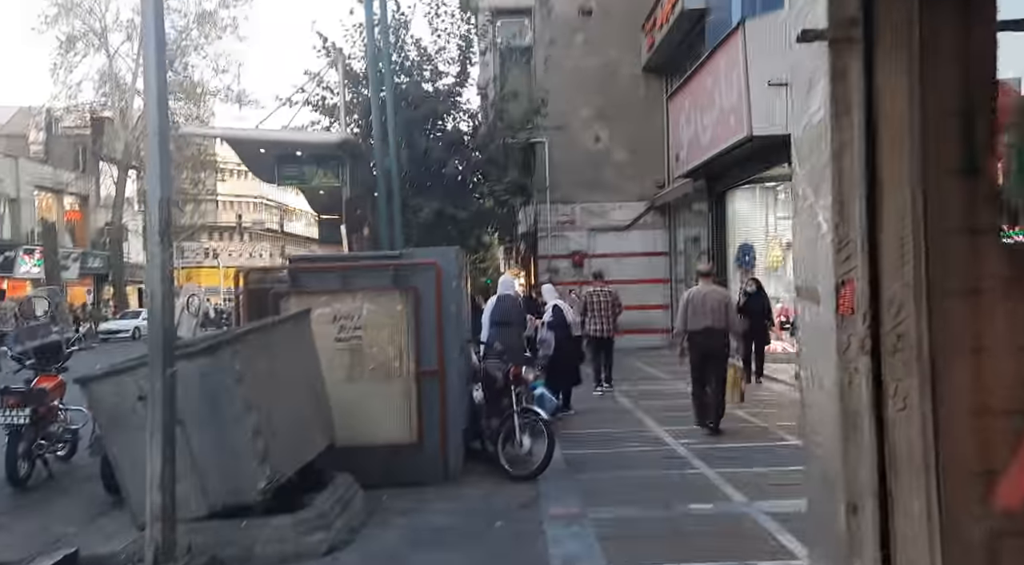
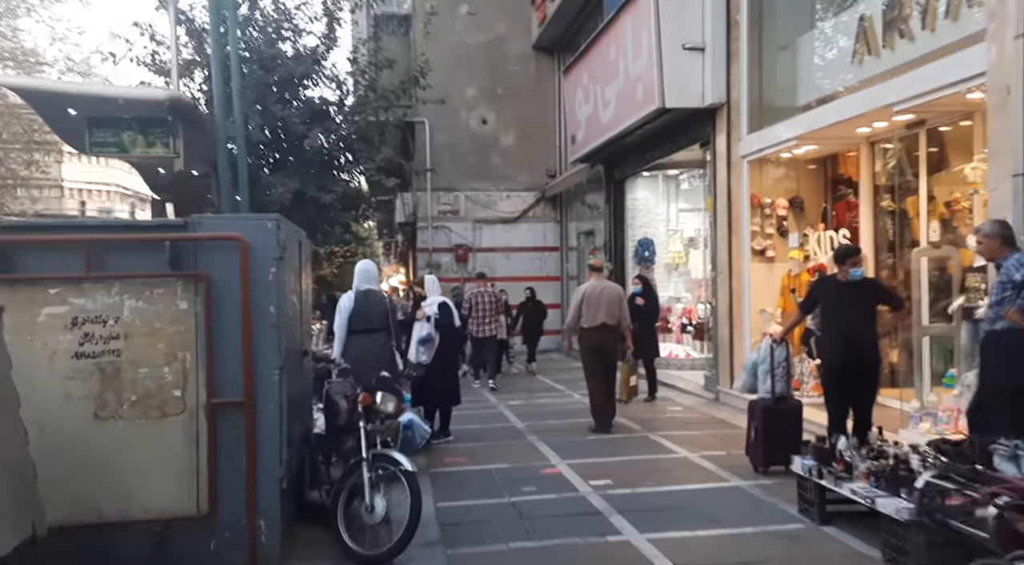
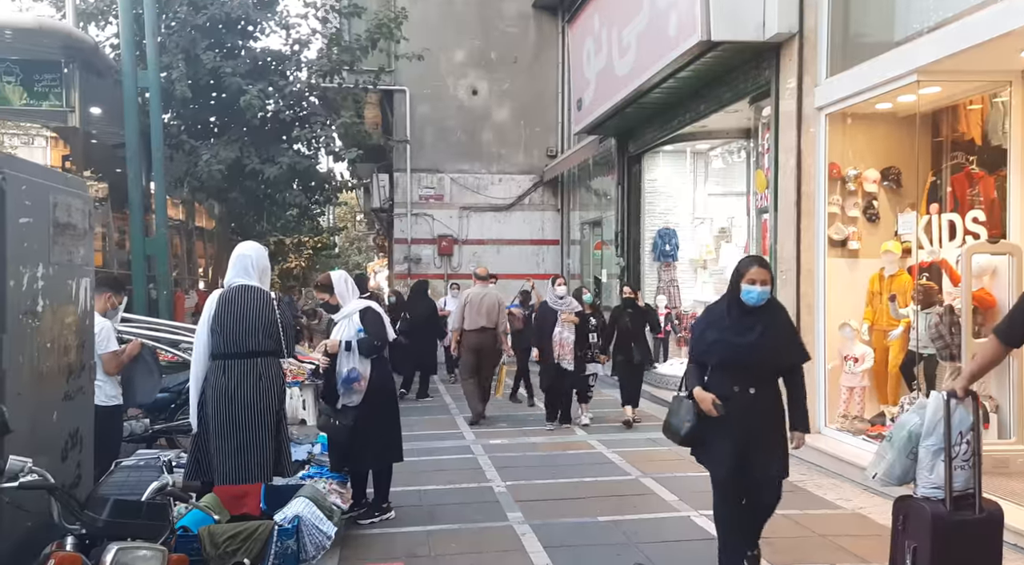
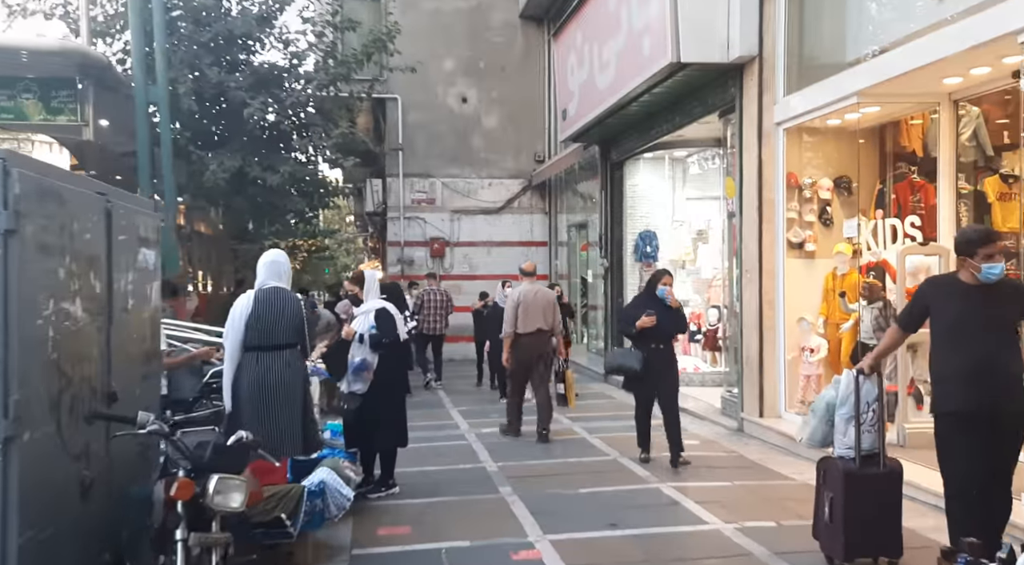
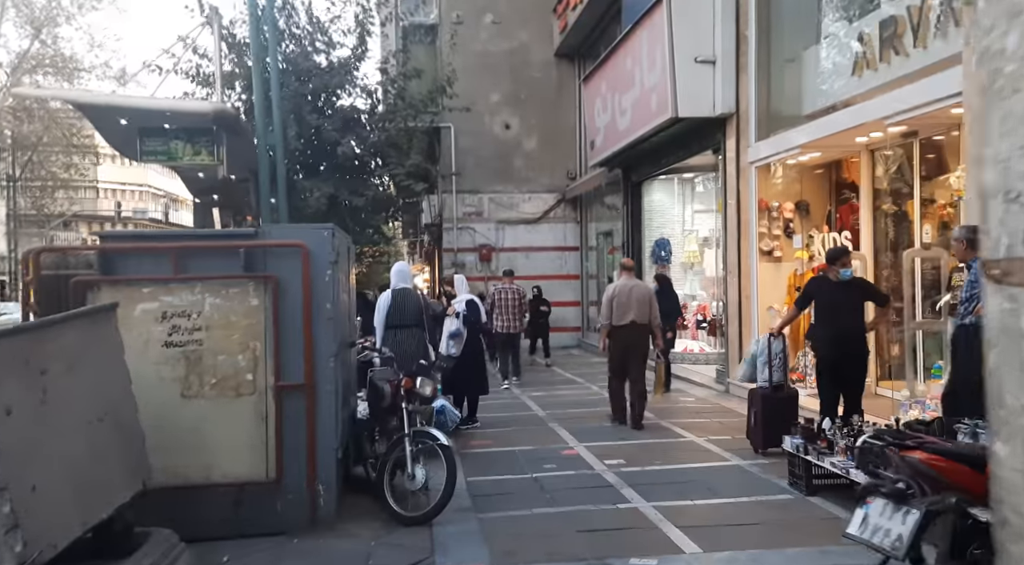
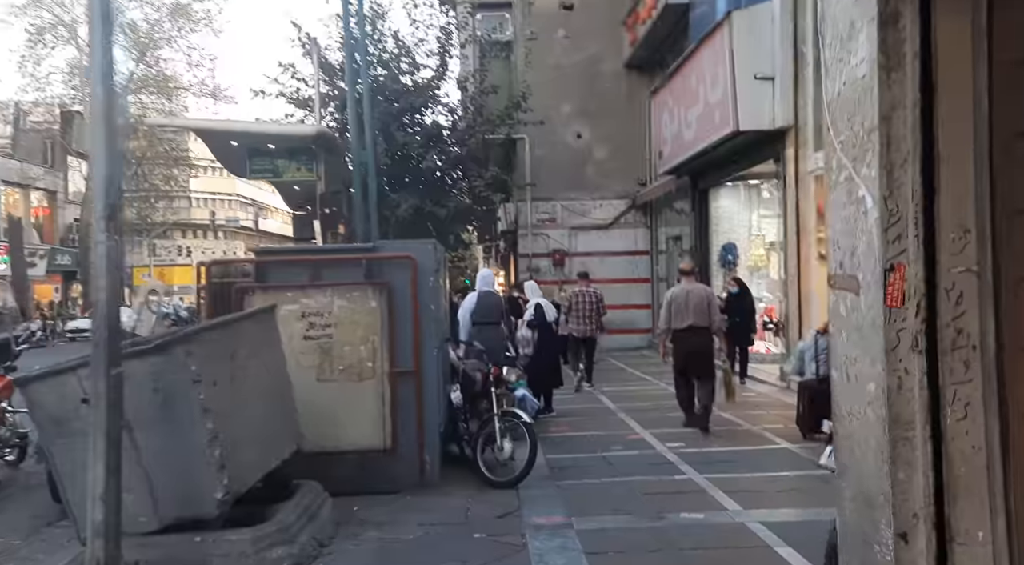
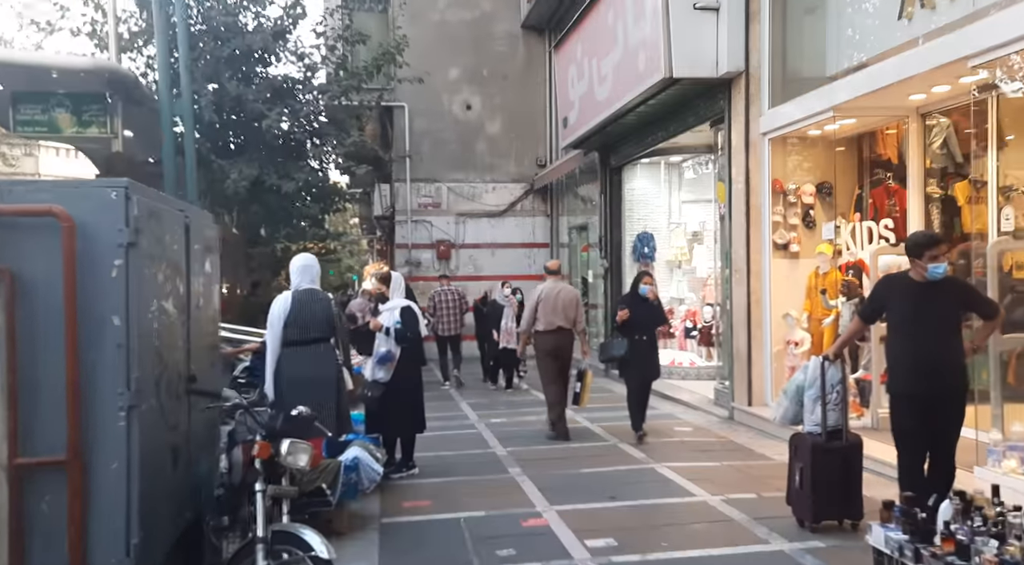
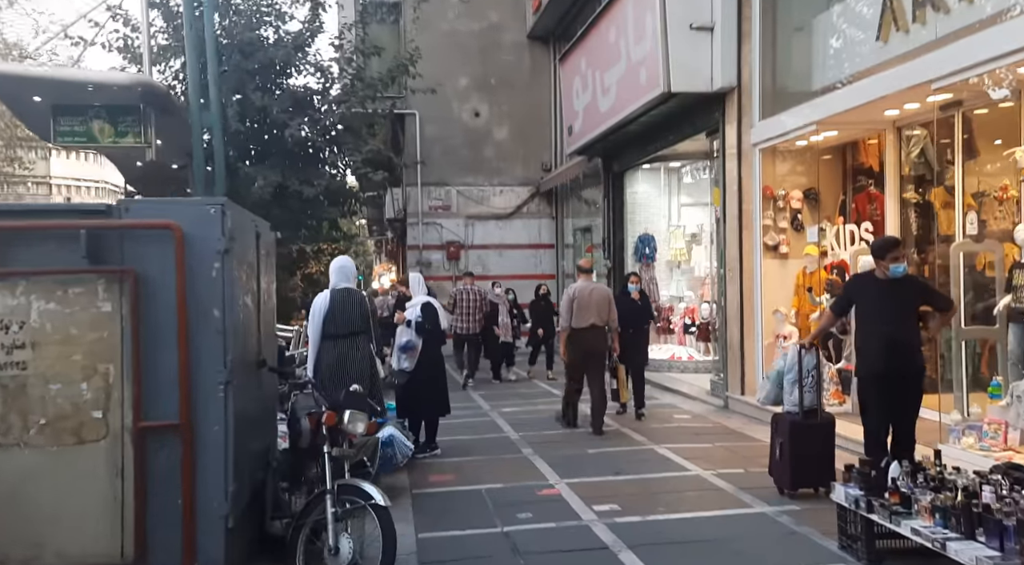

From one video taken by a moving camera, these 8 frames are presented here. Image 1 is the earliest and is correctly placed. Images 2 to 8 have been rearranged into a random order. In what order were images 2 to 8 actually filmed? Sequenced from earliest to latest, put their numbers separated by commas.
6, 5, 2, 8, 7, 4, 3
